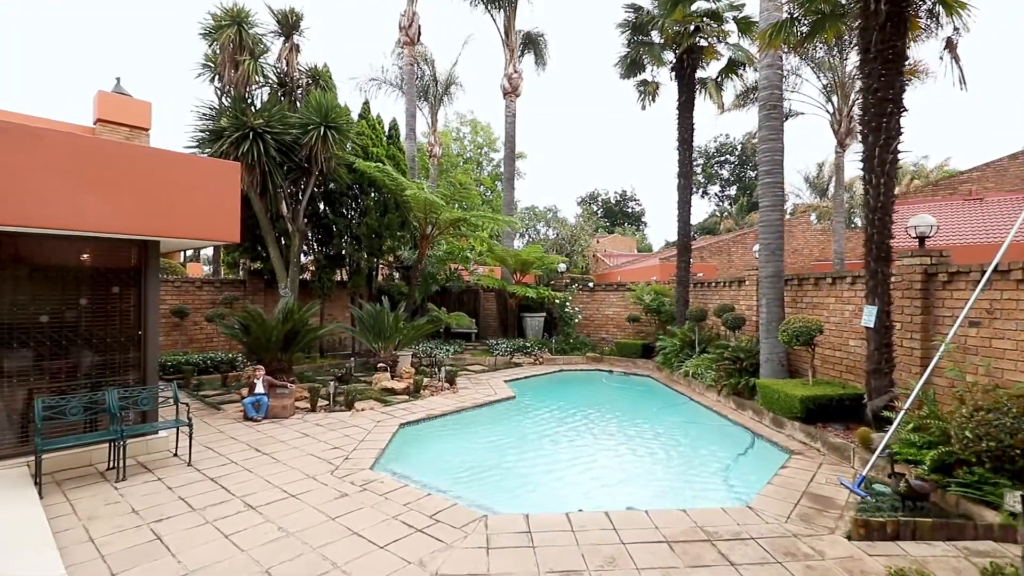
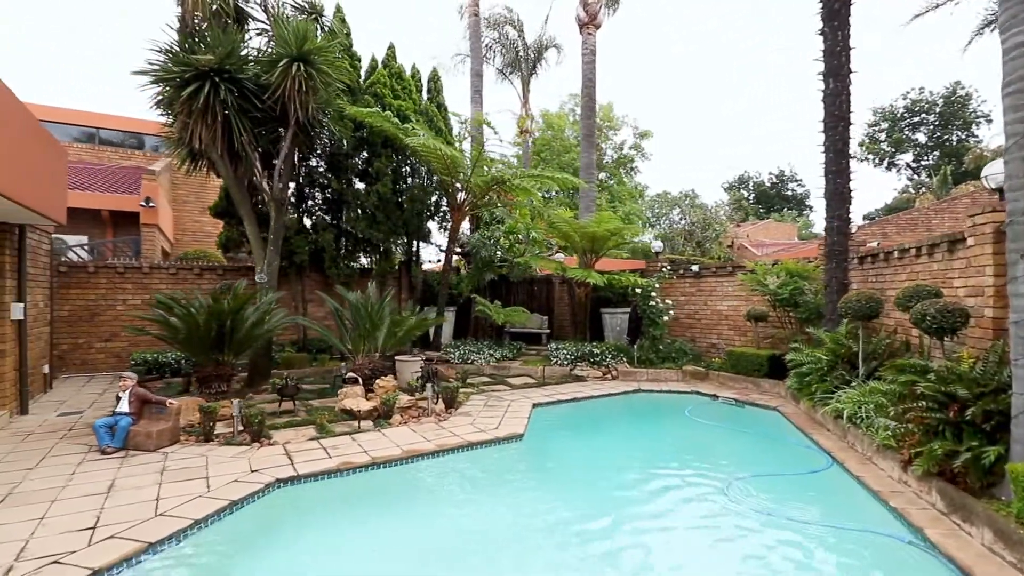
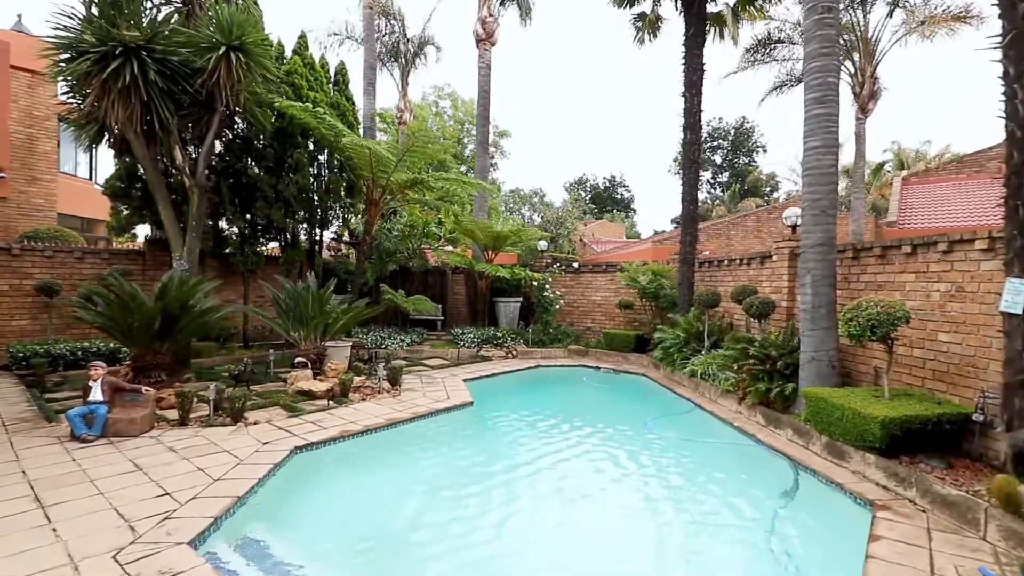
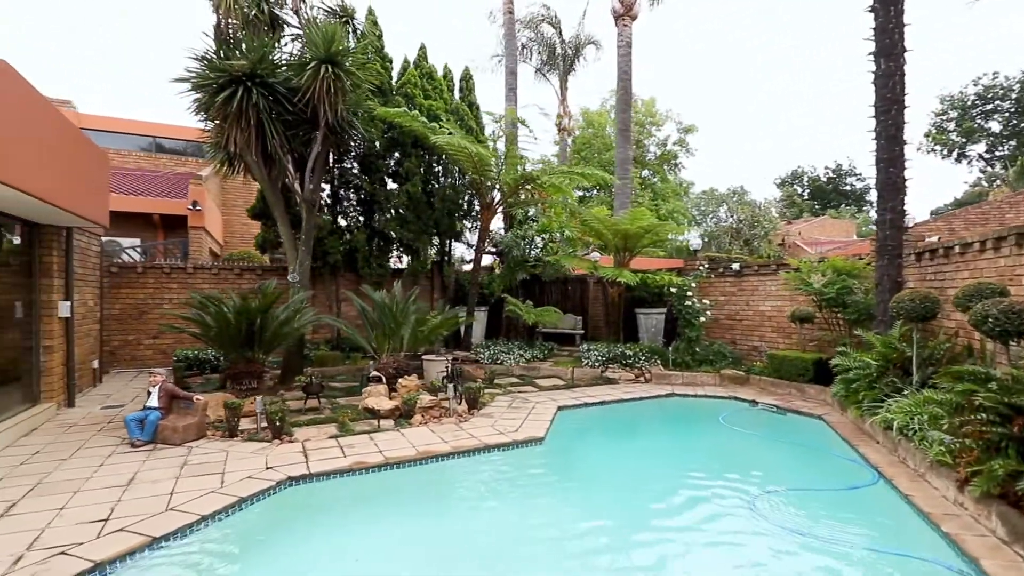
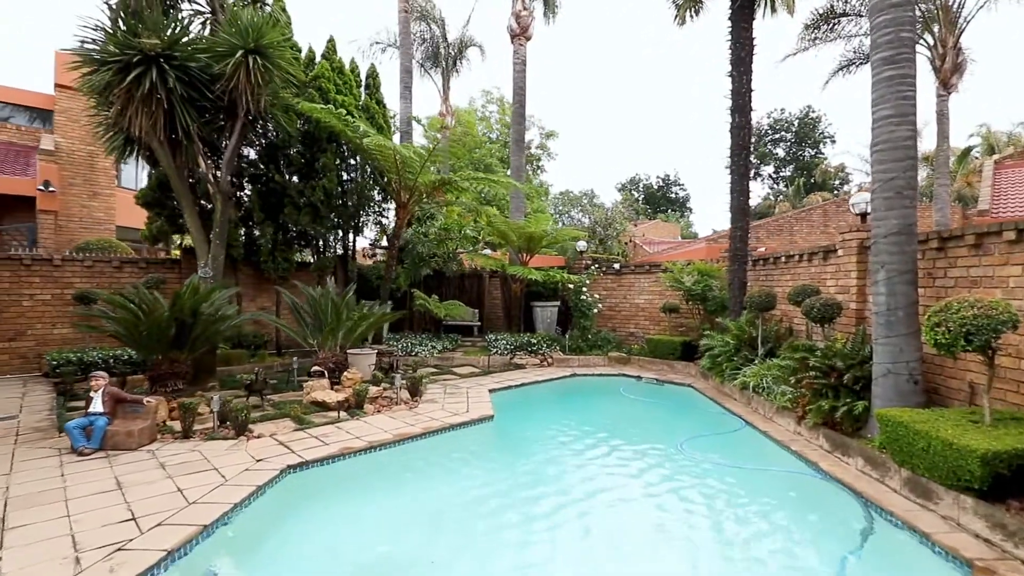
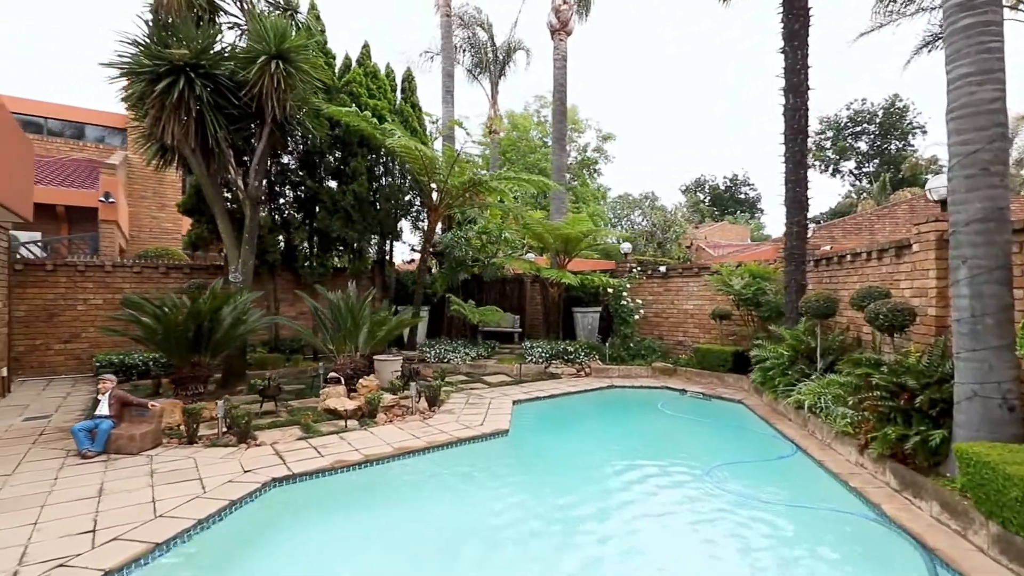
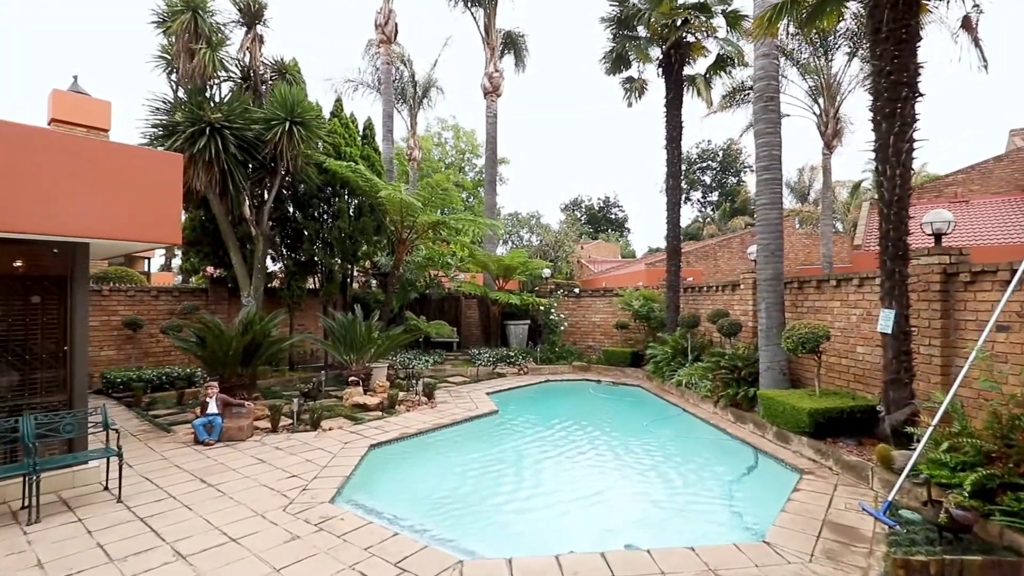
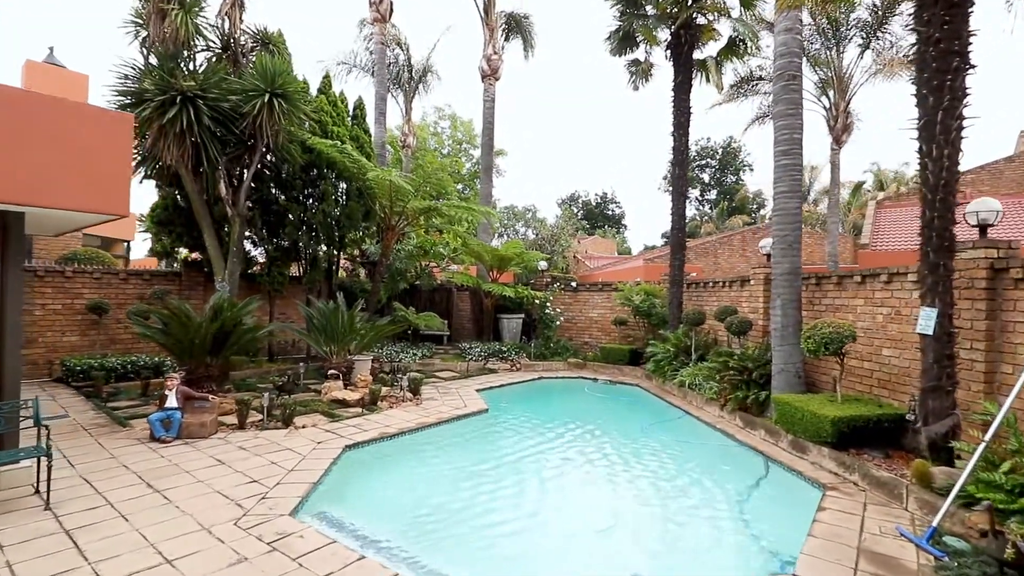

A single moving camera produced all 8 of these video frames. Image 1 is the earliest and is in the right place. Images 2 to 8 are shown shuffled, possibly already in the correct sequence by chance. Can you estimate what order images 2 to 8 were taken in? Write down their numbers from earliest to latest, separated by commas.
7, 8, 3, 5, 6, 2, 4
